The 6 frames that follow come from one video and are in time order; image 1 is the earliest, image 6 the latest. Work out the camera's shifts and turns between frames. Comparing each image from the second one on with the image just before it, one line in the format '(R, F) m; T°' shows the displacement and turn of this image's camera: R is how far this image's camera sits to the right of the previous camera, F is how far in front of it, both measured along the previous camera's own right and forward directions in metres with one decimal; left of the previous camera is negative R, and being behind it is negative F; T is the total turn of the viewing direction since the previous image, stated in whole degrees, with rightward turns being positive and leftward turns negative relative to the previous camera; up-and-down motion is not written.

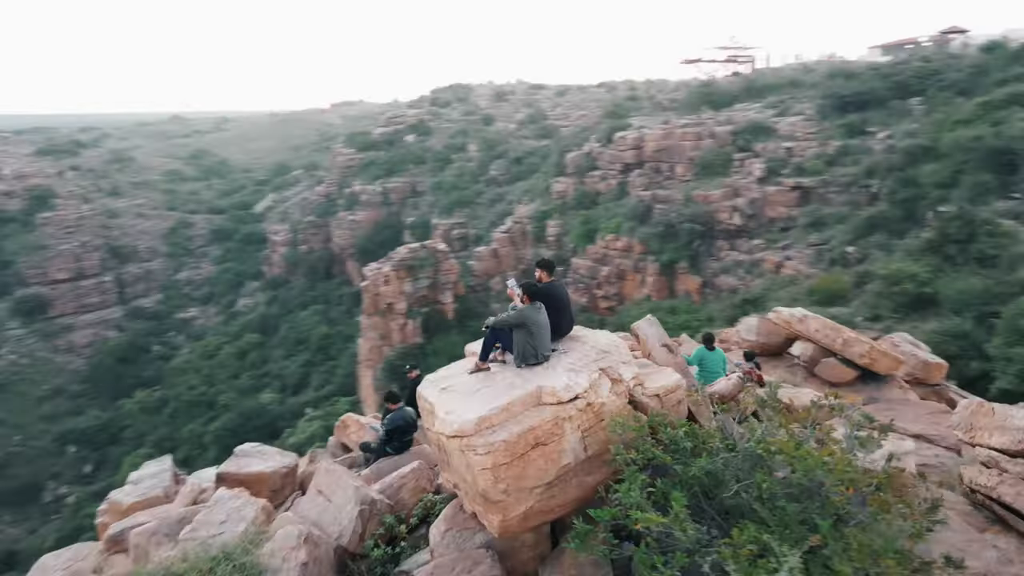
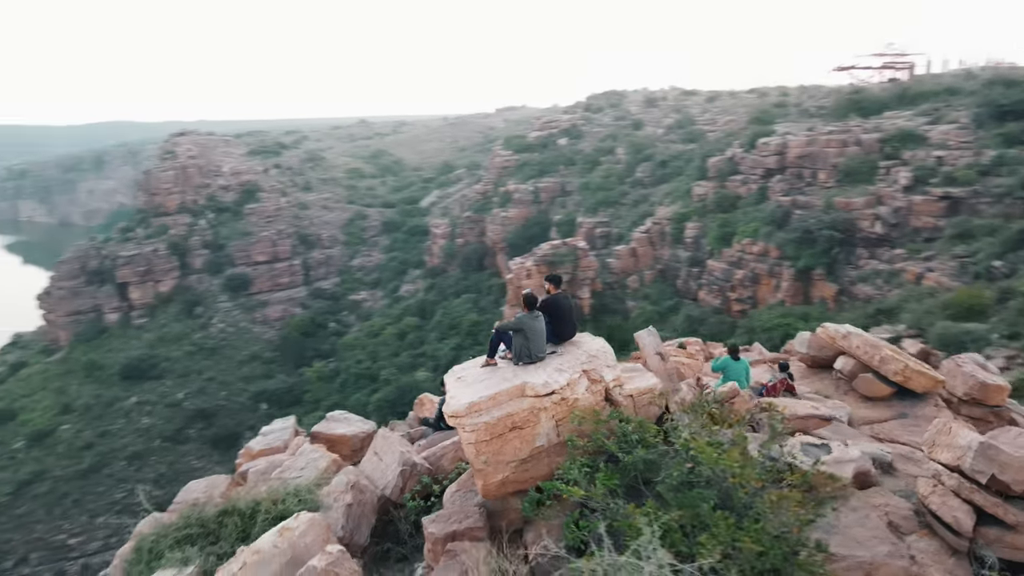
(+1.1, -1.0) m; -11°
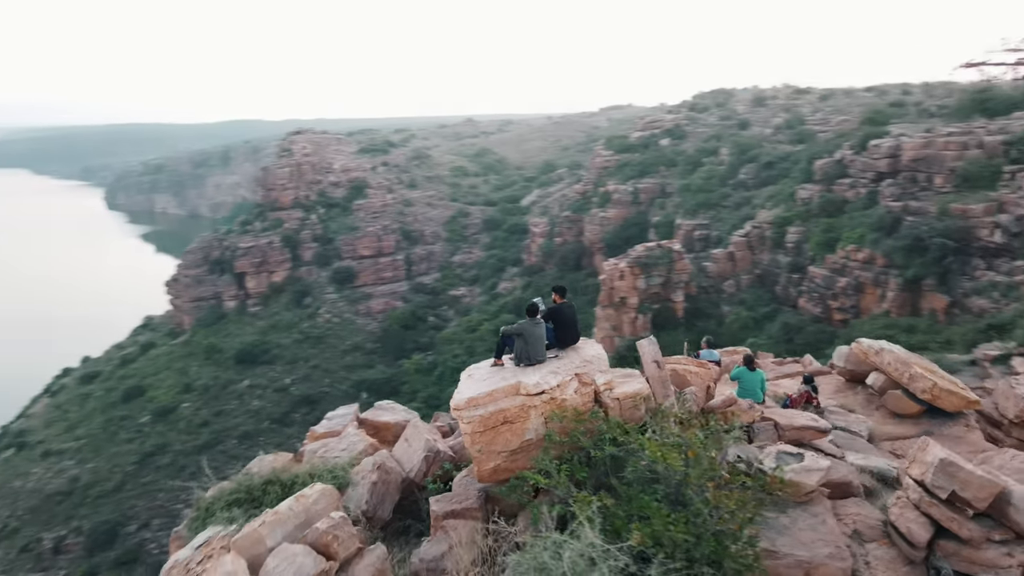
(+0.8, -0.6) m; -8°
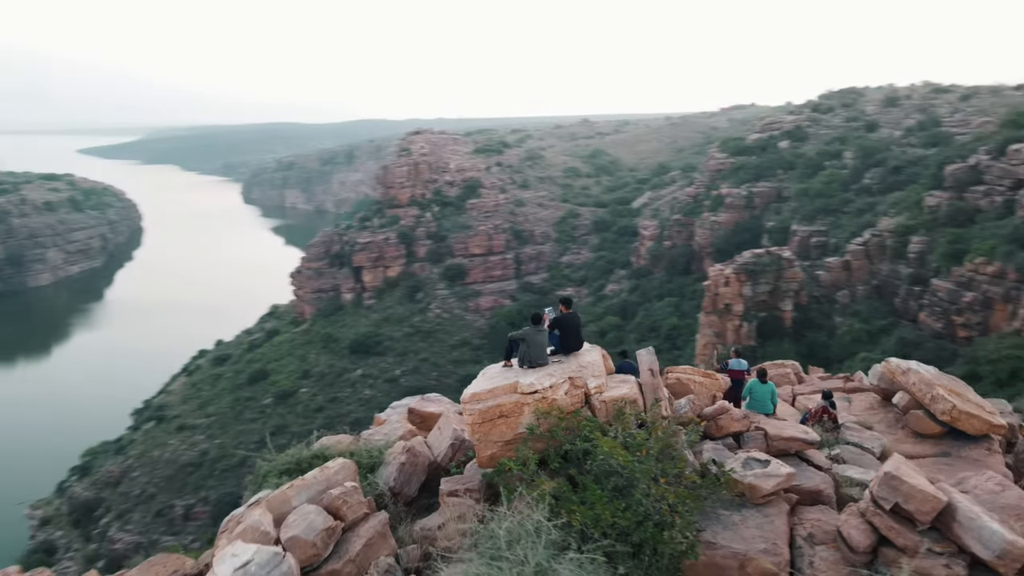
(+1.0, -0.8) m; -9°
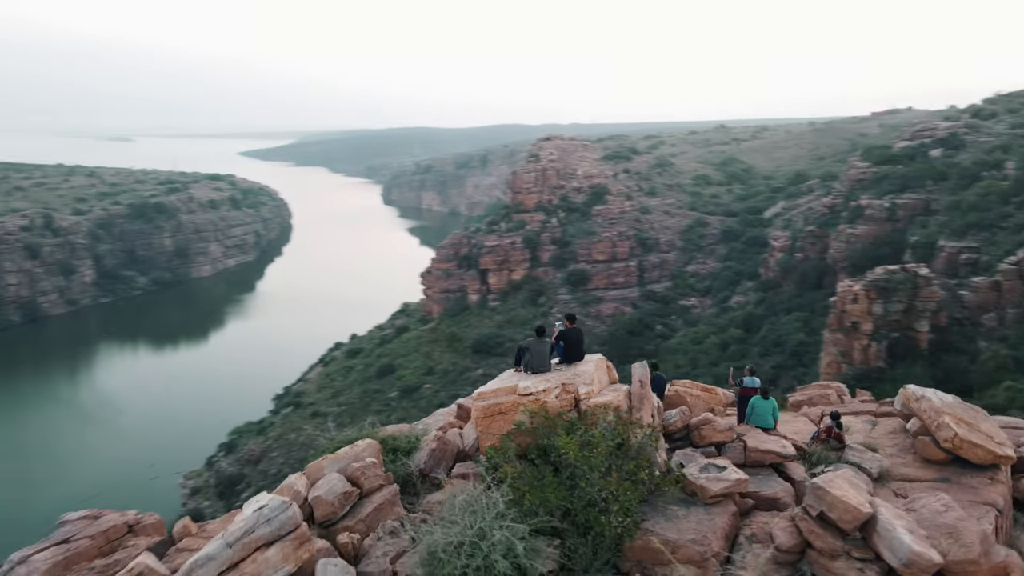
(+1.3, -1.0) m; -10°
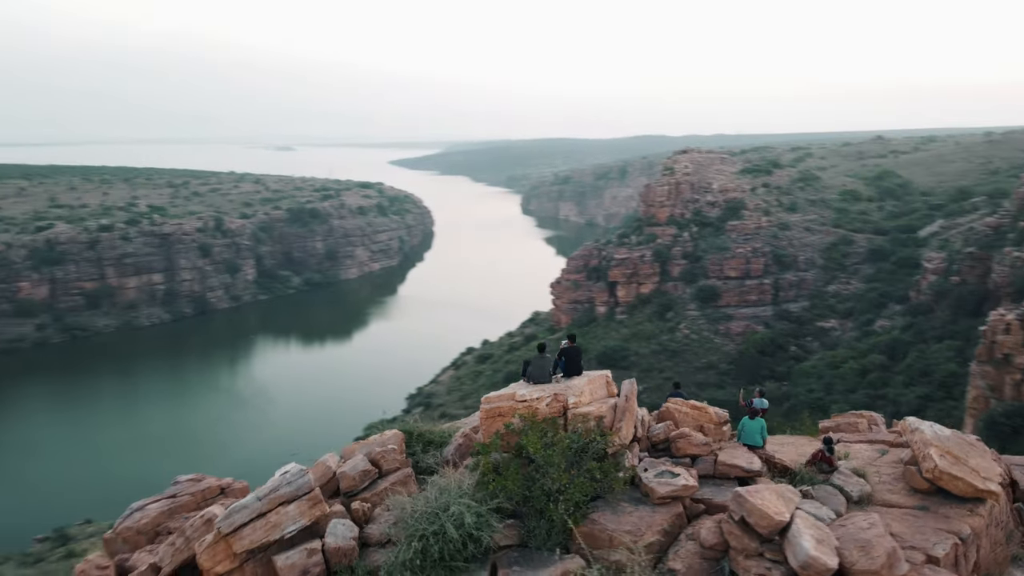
(+1.6, -1.3) m; -10°
